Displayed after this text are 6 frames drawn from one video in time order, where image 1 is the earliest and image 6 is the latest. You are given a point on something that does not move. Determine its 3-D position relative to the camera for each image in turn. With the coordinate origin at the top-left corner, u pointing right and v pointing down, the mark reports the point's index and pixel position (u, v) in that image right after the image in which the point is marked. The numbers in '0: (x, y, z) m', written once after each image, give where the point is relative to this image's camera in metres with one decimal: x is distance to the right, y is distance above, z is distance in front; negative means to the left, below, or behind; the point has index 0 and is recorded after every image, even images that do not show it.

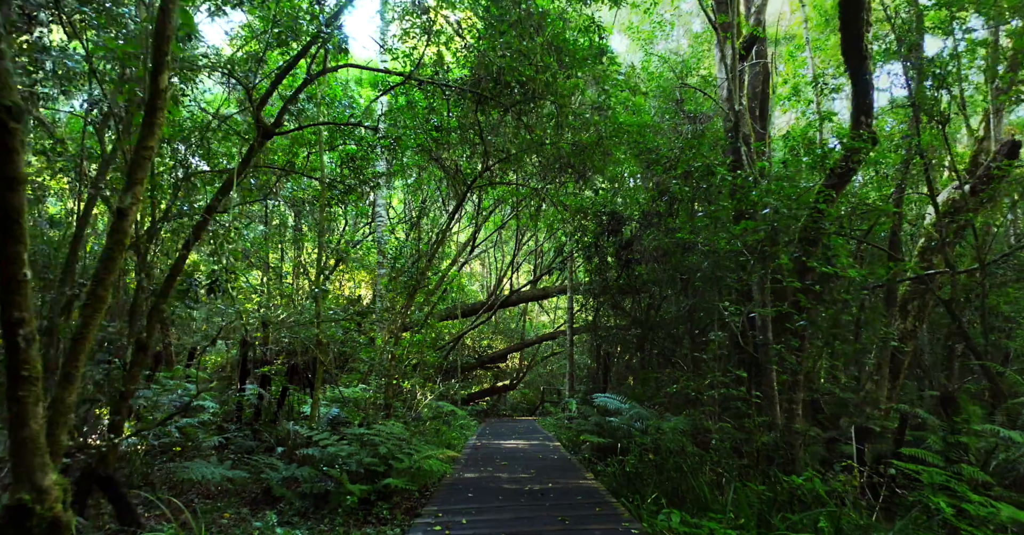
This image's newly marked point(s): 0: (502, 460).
0: (-0.1, -2.3, +6.9) m
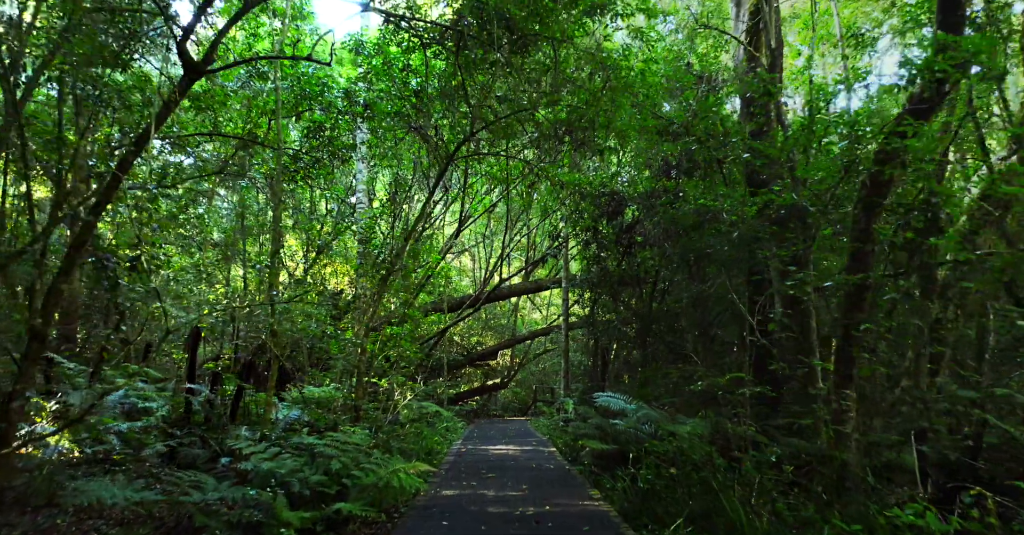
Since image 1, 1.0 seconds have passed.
0: (-0.2, -2.0, +5.9) m
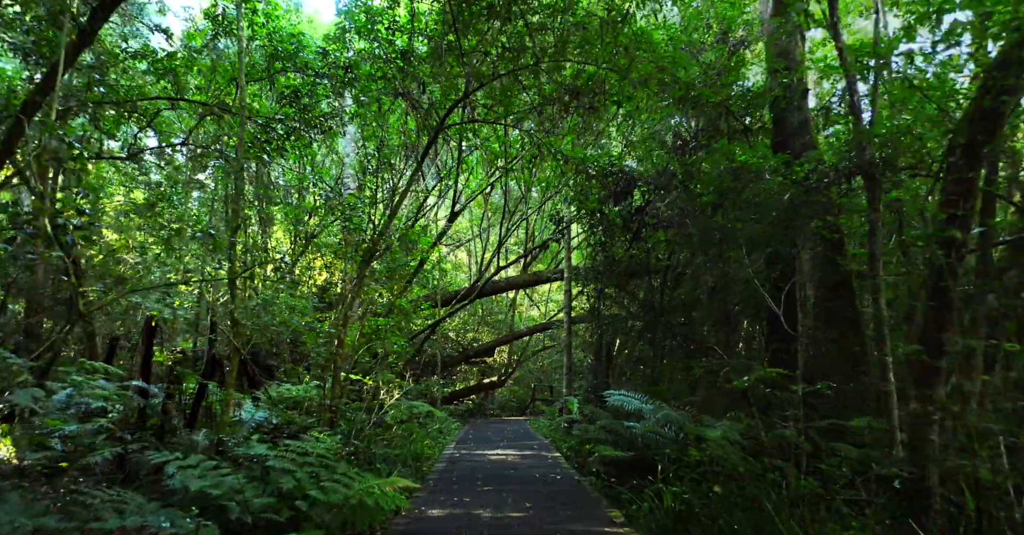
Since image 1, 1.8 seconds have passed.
0: (-0.2, -1.9, +5.1) m
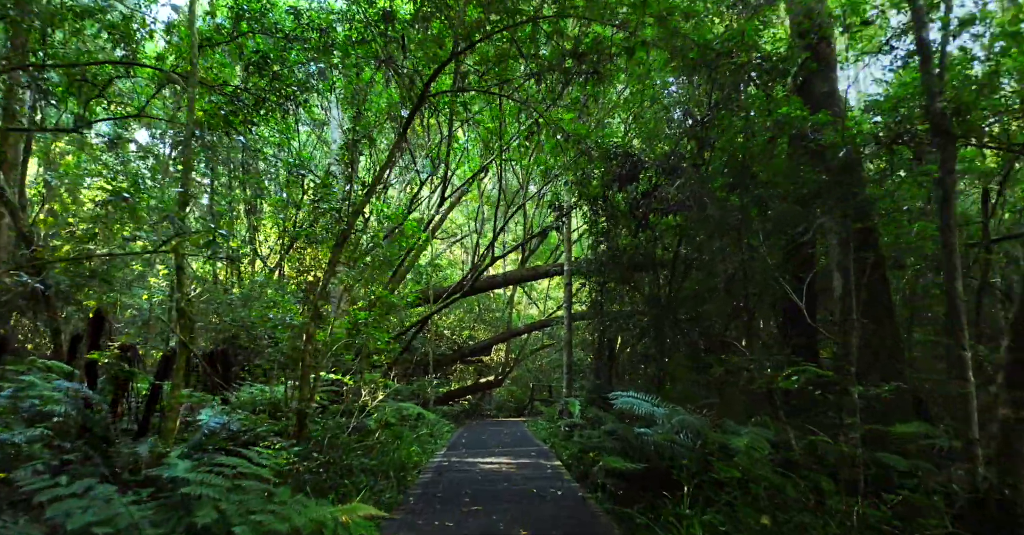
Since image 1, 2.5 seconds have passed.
0: (-0.3, -1.7, +4.4) m
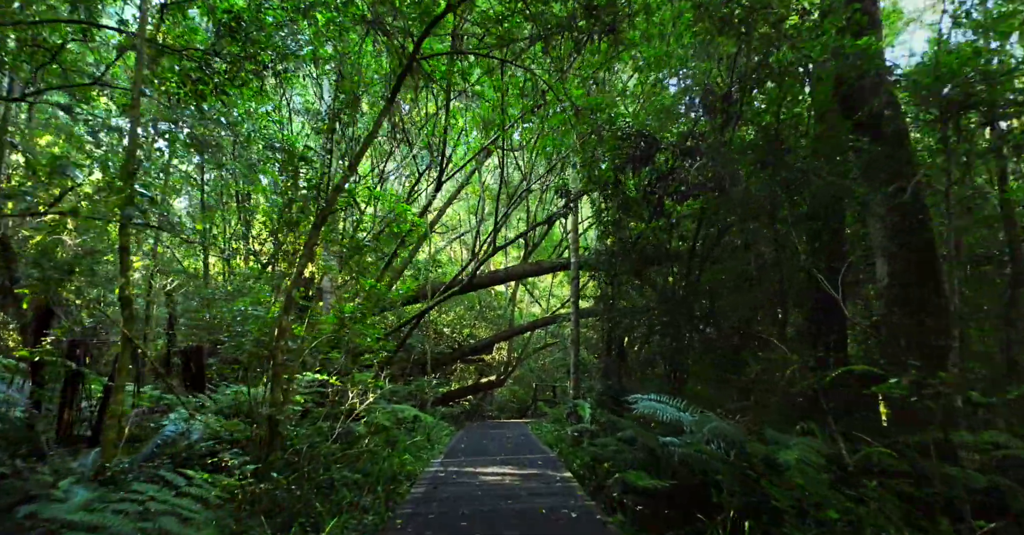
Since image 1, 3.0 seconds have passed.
0: (-0.3, -1.6, +3.8) m
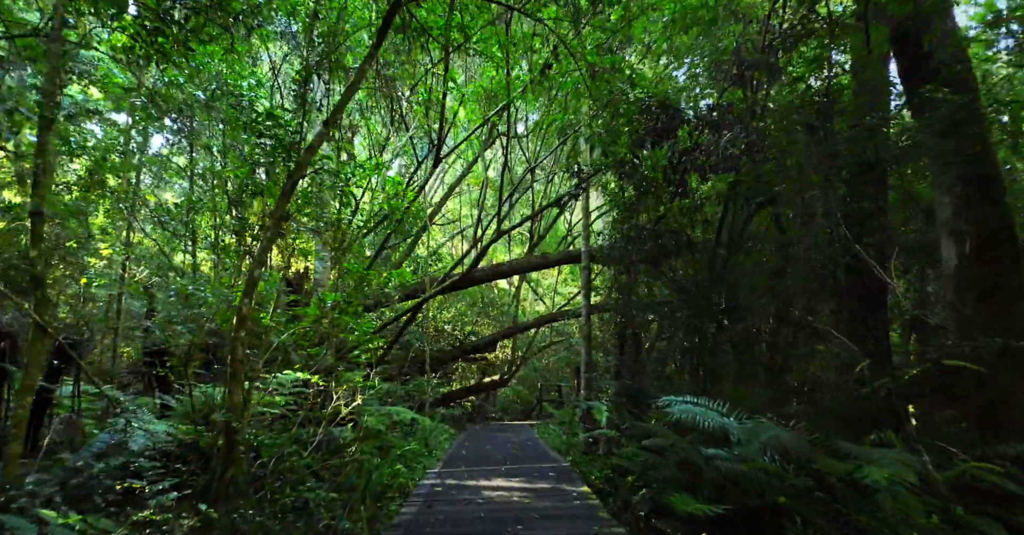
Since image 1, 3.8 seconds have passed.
0: (-0.2, -1.5, +3.0) m
